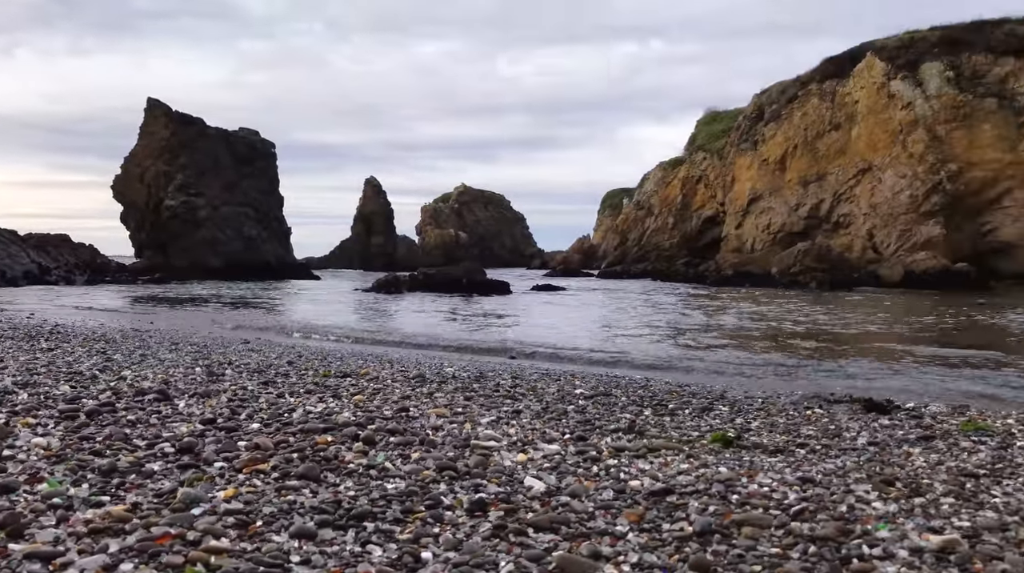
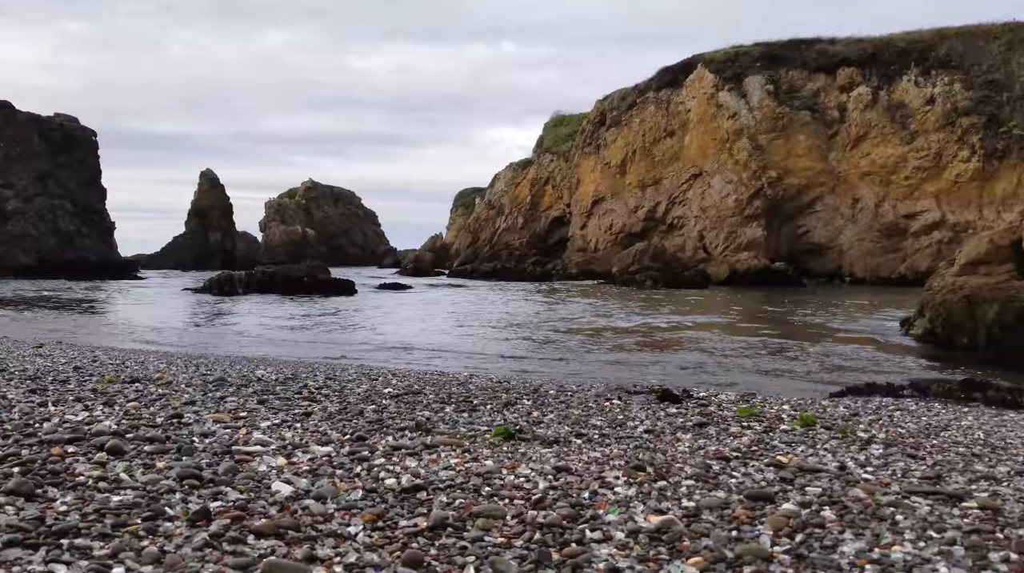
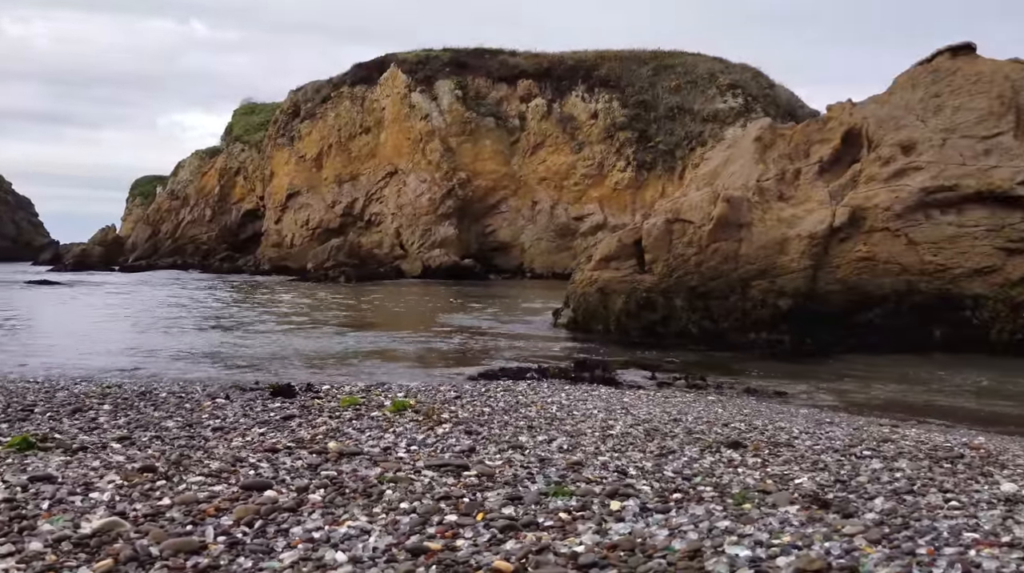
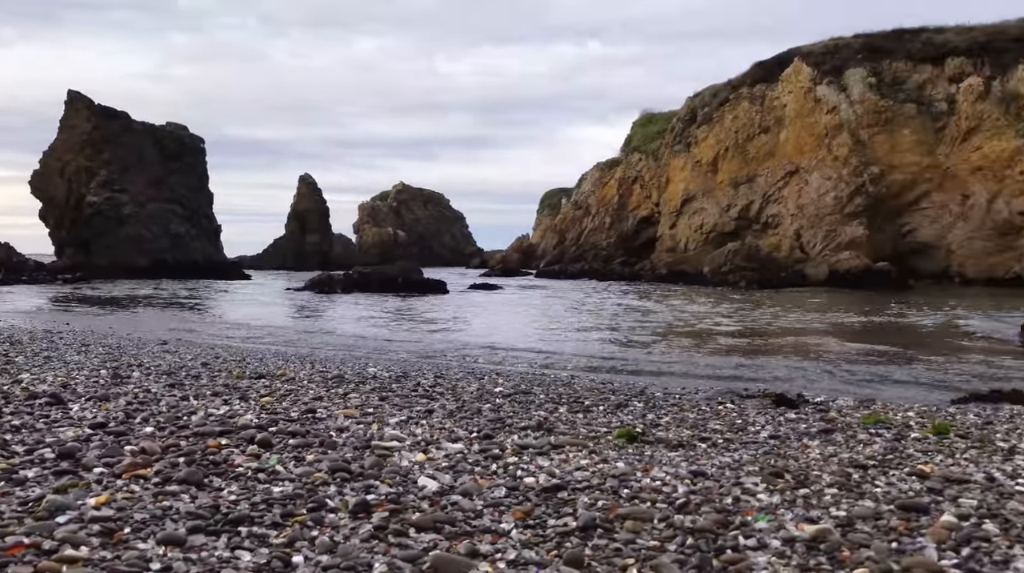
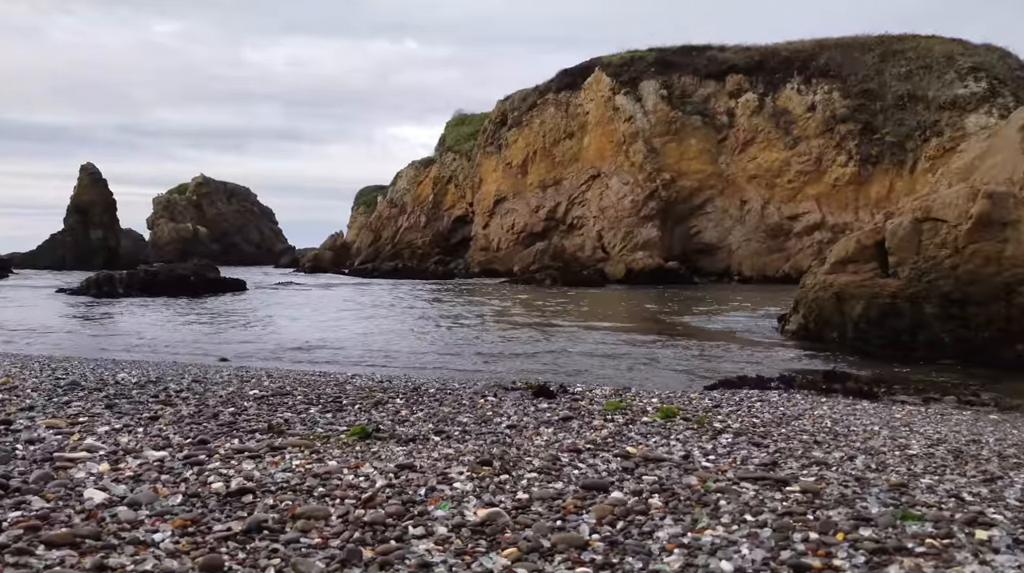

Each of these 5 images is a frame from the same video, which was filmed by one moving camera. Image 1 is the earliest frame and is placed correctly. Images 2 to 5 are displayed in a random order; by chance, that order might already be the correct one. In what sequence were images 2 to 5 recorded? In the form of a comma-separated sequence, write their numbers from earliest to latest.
4, 2, 5, 3
